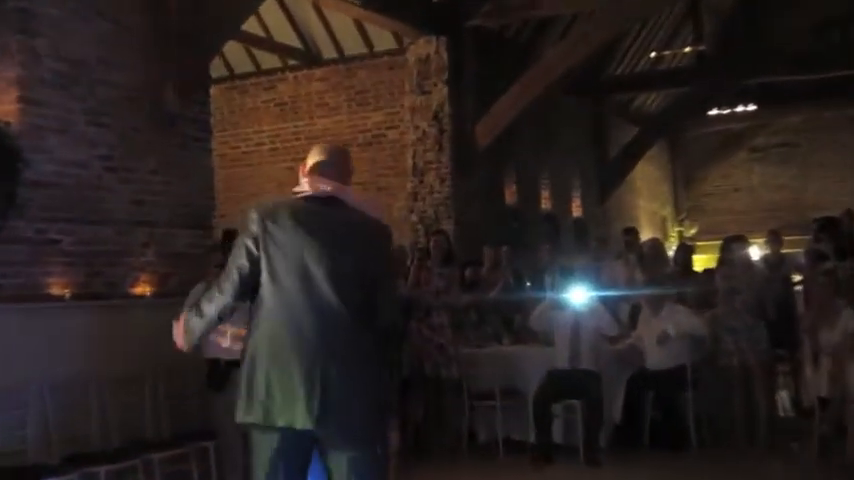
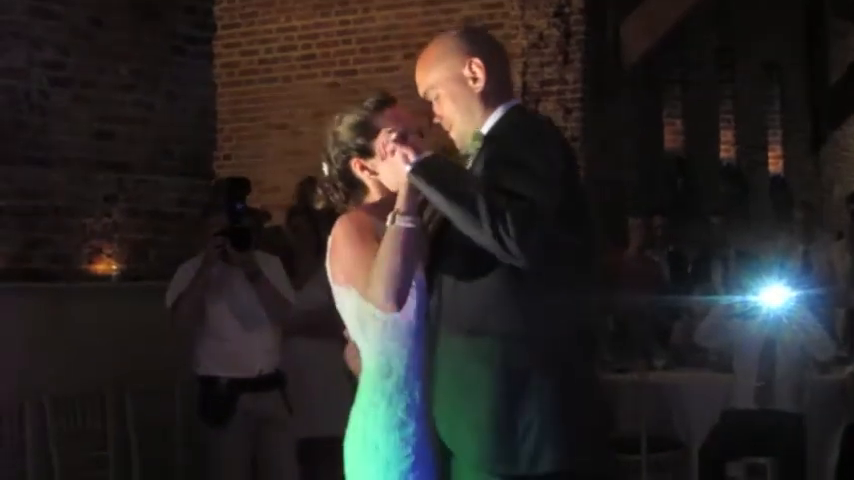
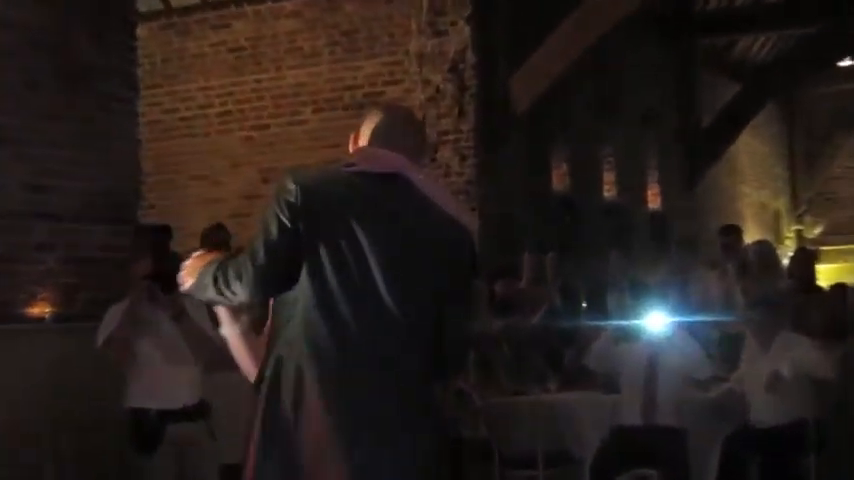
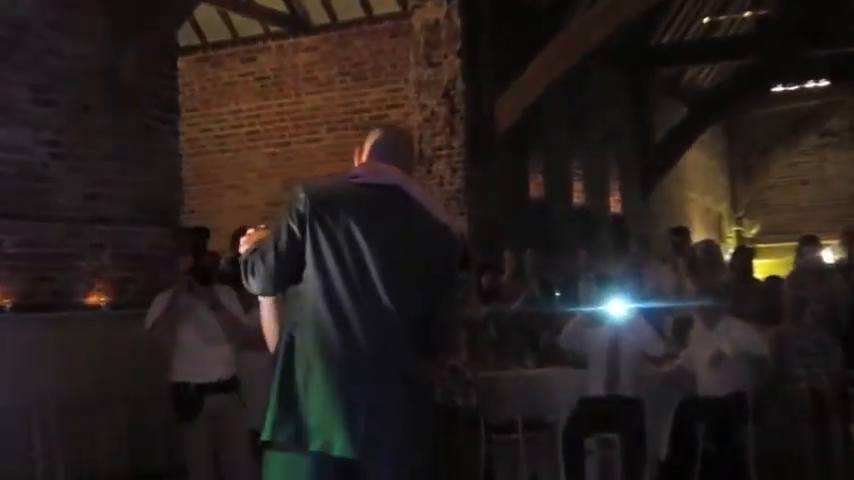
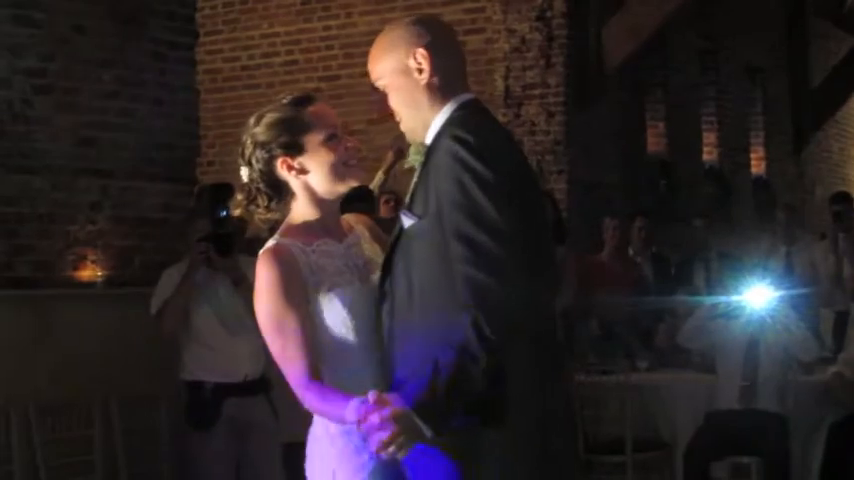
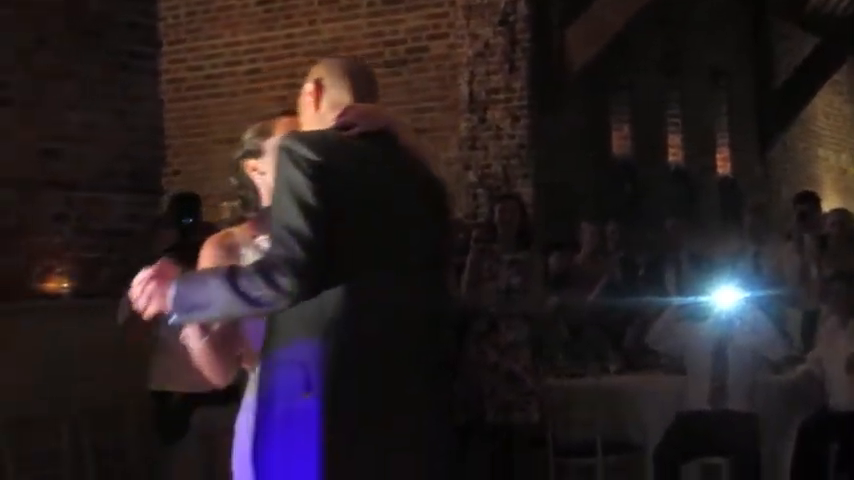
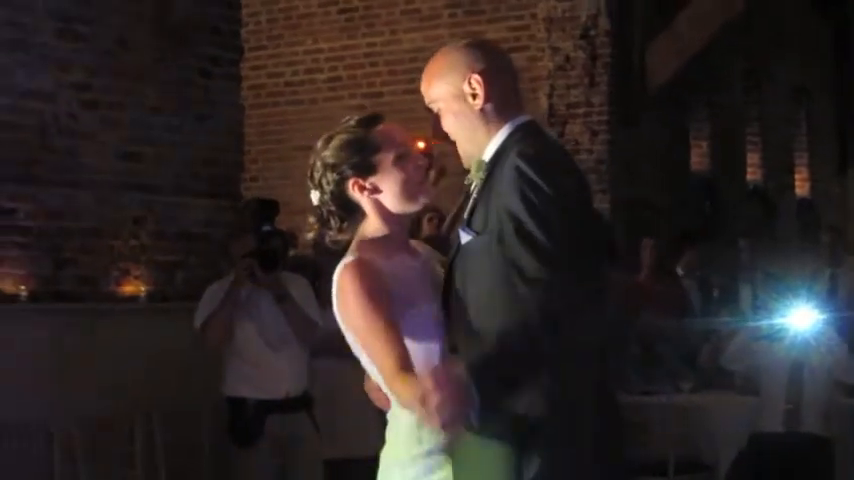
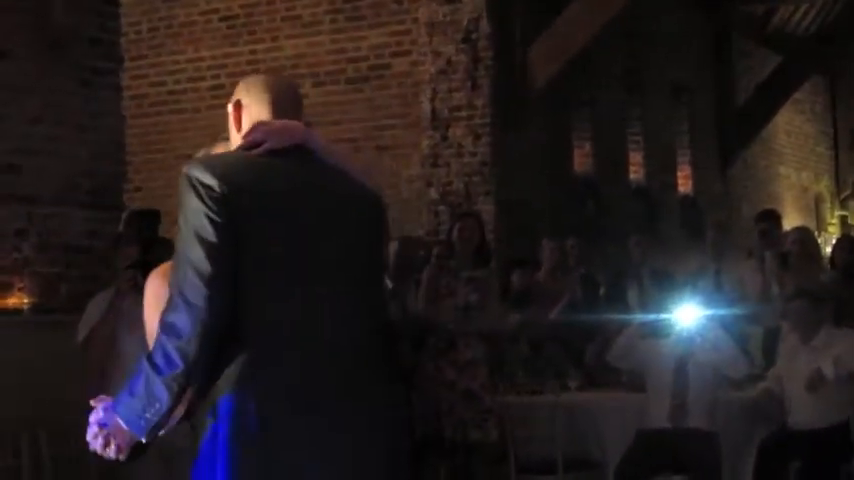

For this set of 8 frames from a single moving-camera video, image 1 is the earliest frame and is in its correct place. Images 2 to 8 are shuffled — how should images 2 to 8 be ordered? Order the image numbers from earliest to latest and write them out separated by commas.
4, 3, 8, 6, 5, 2, 7
